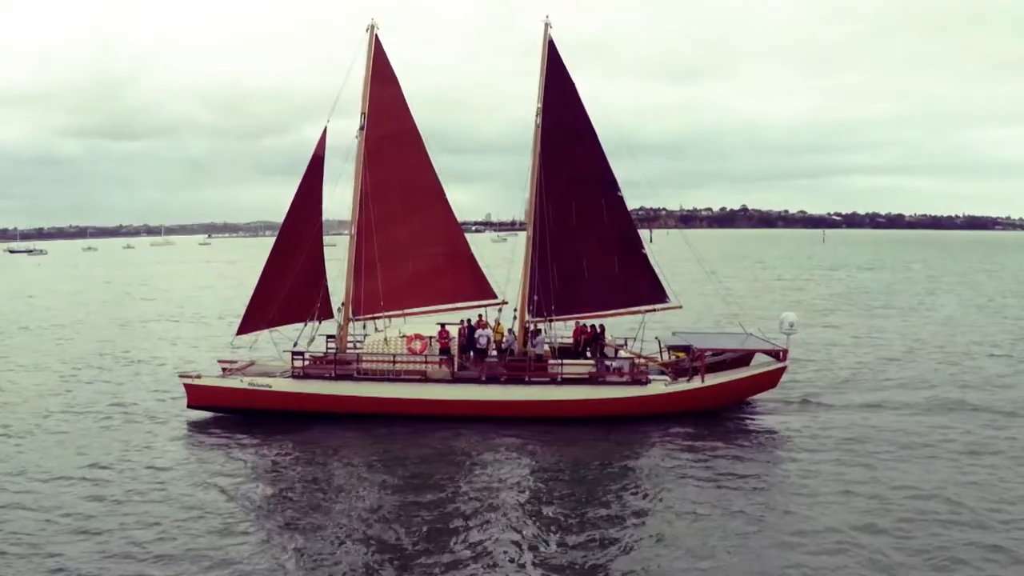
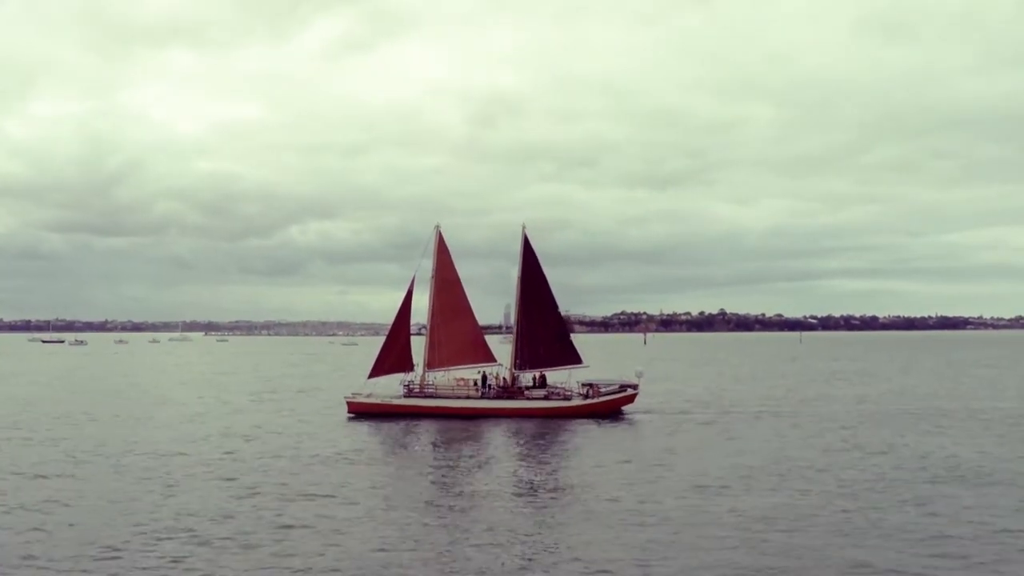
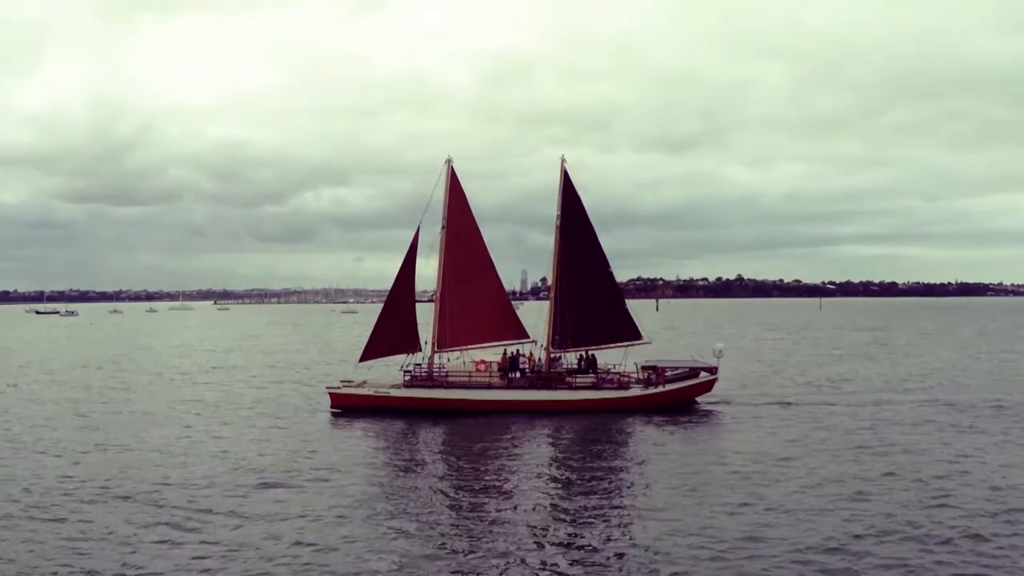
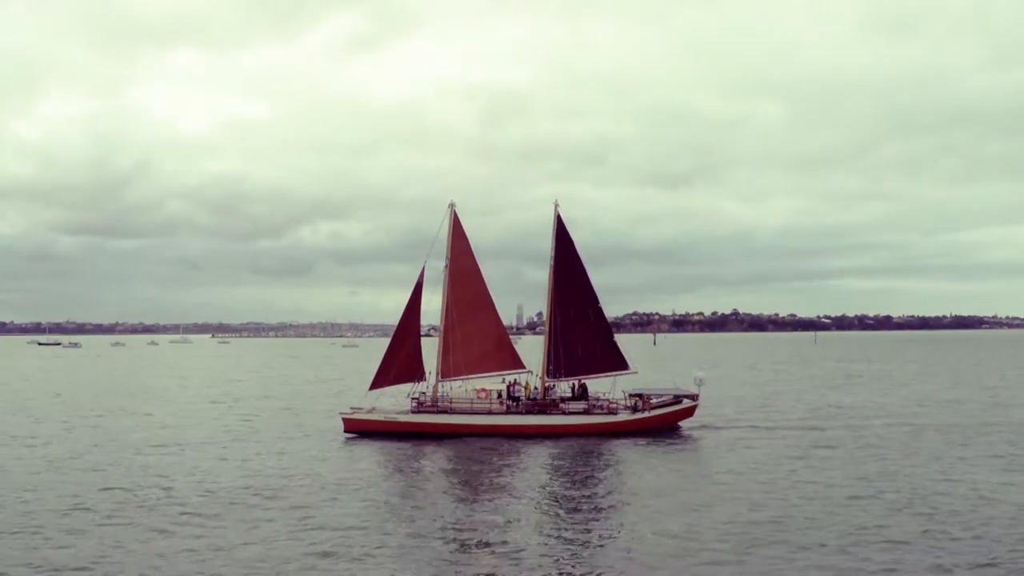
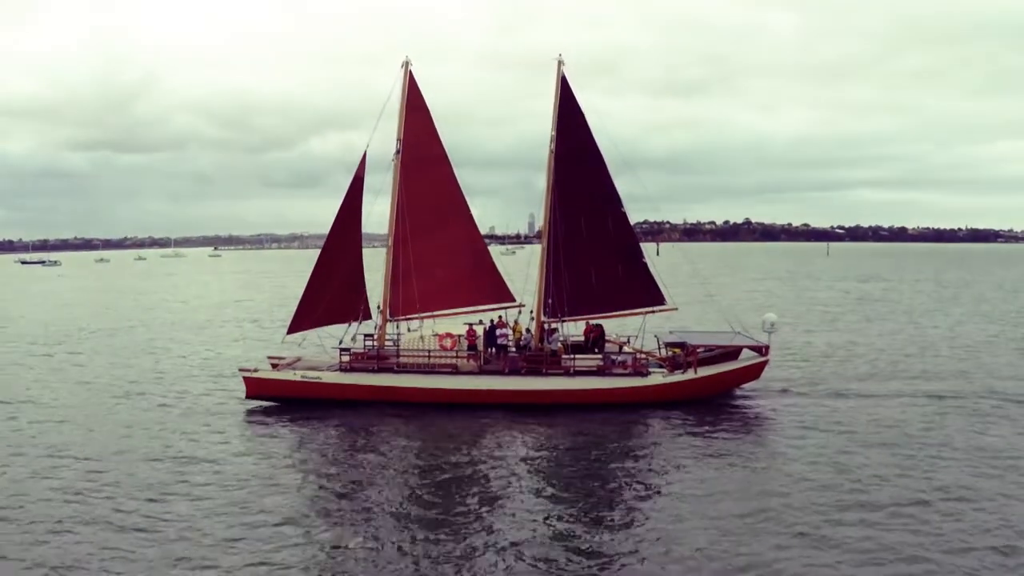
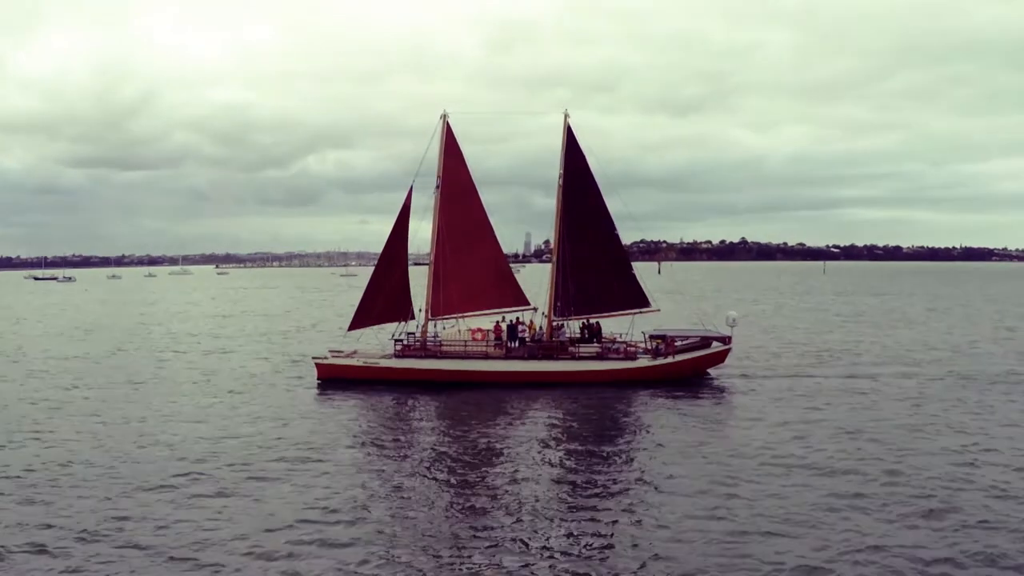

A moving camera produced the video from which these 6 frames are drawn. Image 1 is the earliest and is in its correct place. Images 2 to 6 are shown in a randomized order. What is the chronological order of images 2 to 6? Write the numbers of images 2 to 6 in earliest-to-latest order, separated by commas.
5, 6, 3, 4, 2
